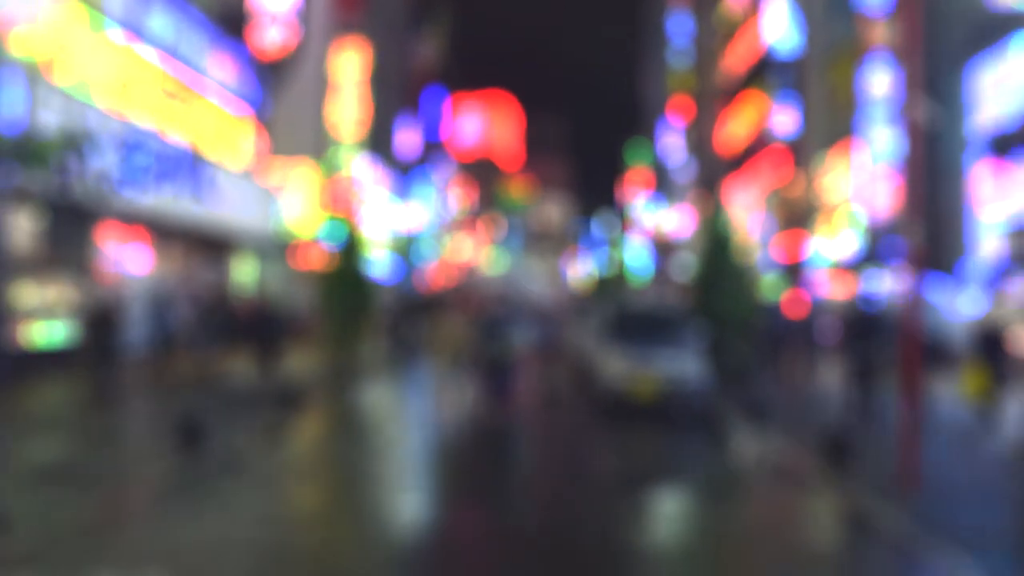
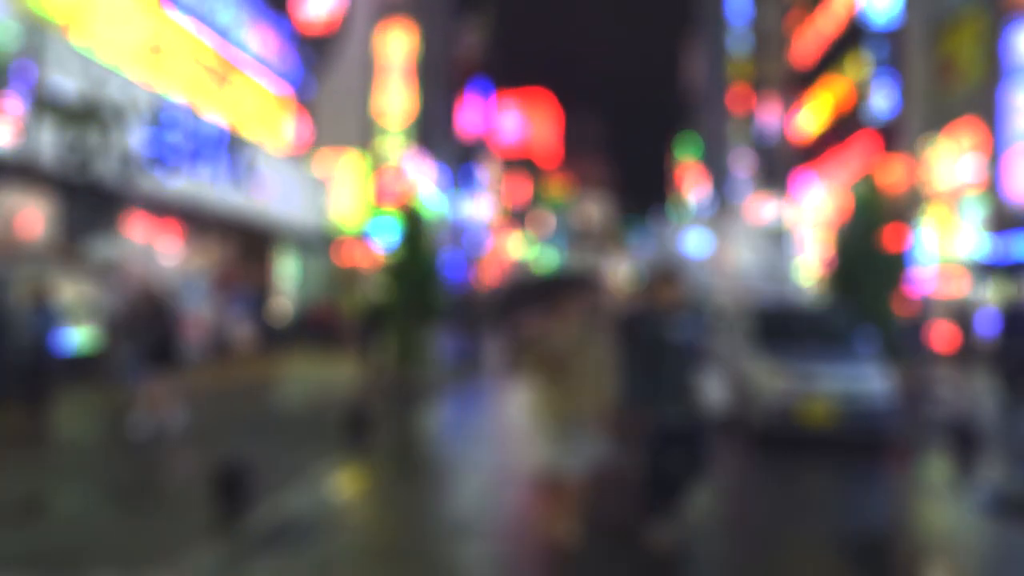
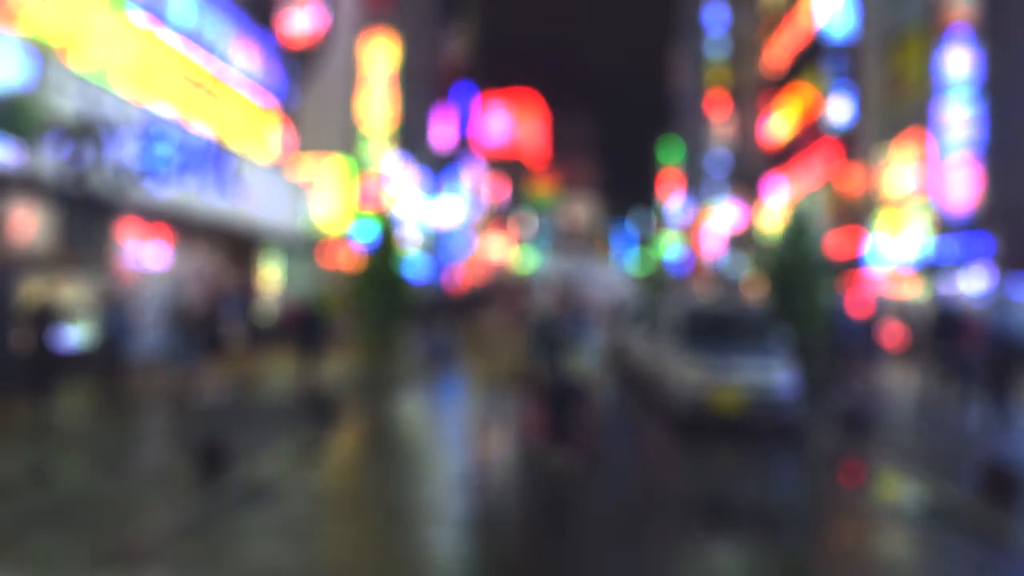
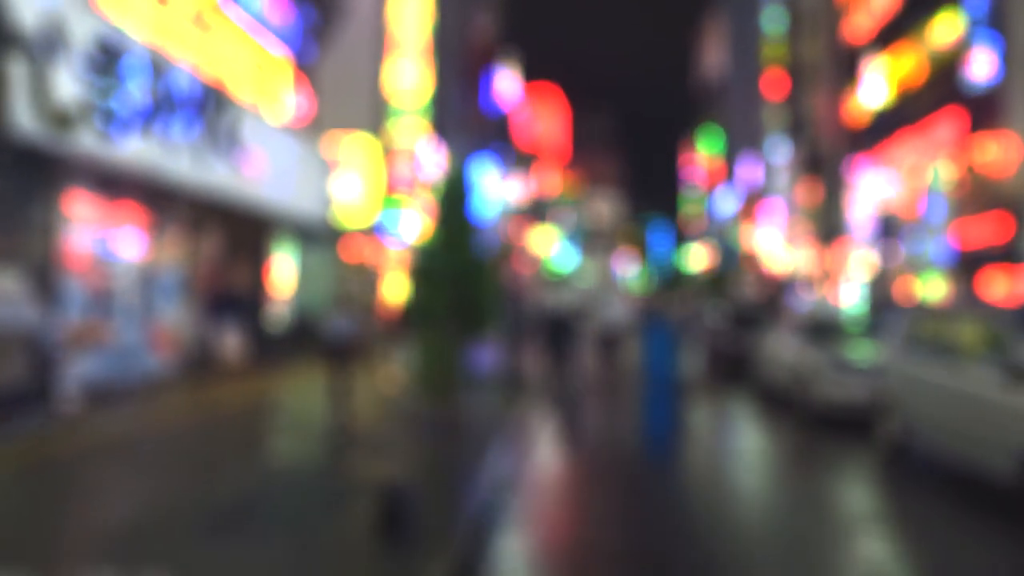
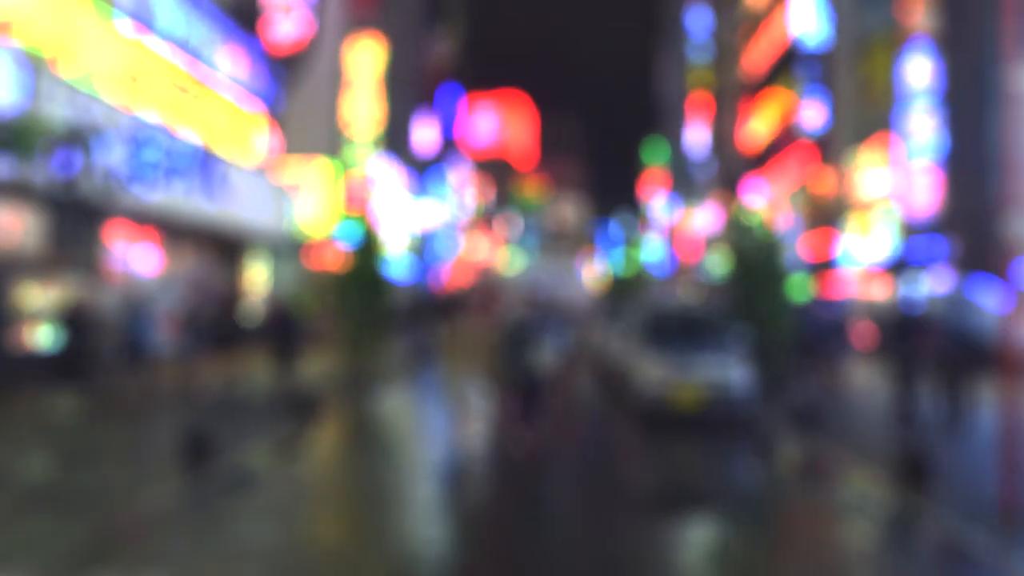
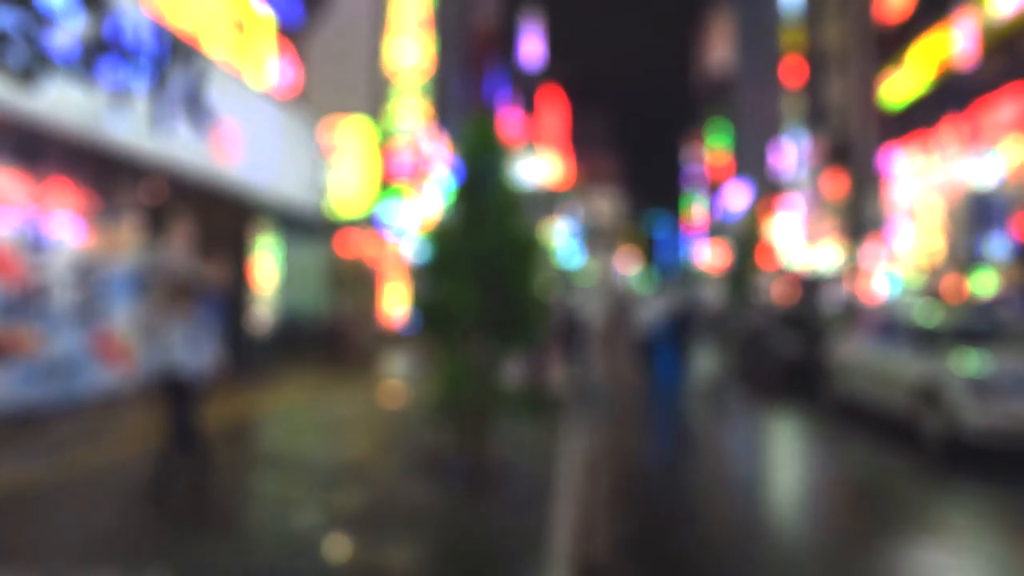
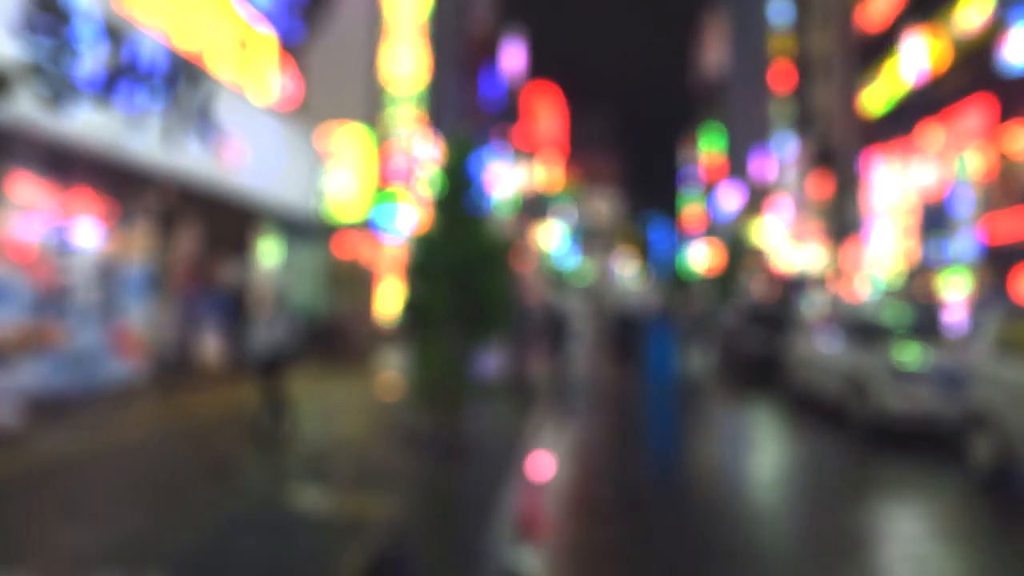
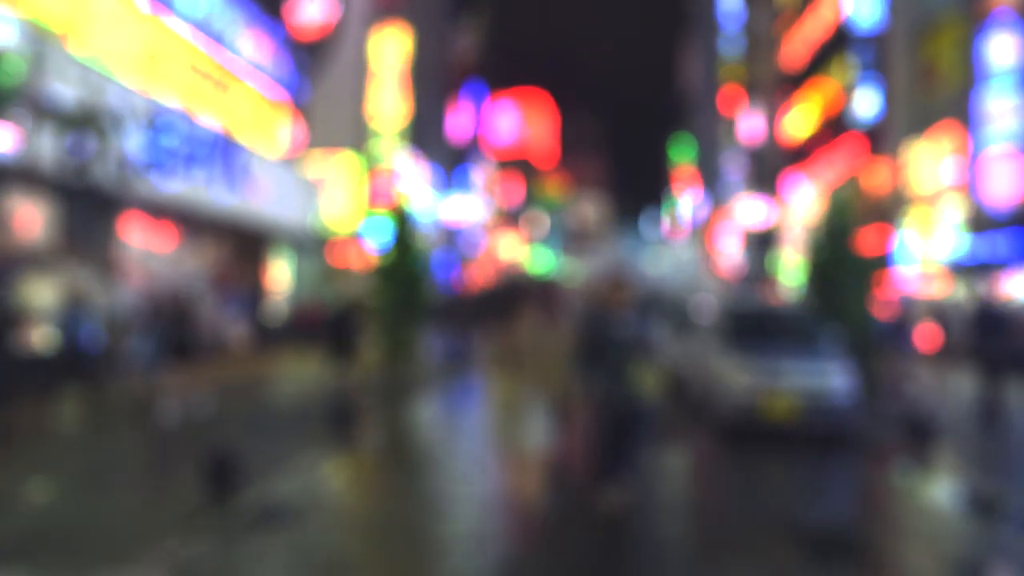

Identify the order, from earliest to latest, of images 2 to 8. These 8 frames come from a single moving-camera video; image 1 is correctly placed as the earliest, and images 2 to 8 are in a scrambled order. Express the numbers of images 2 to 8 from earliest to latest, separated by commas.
5, 3, 8, 2, 4, 7, 6
